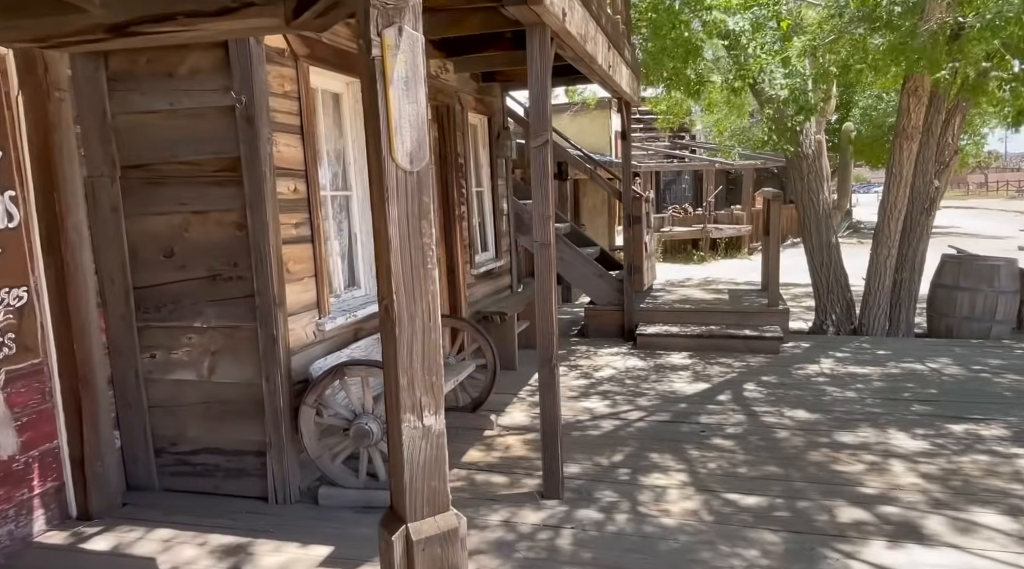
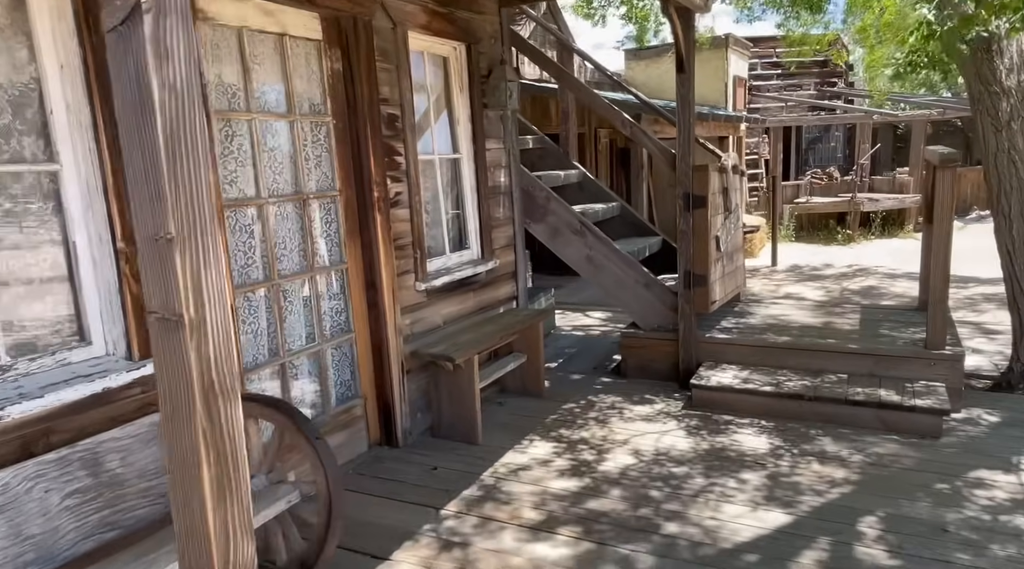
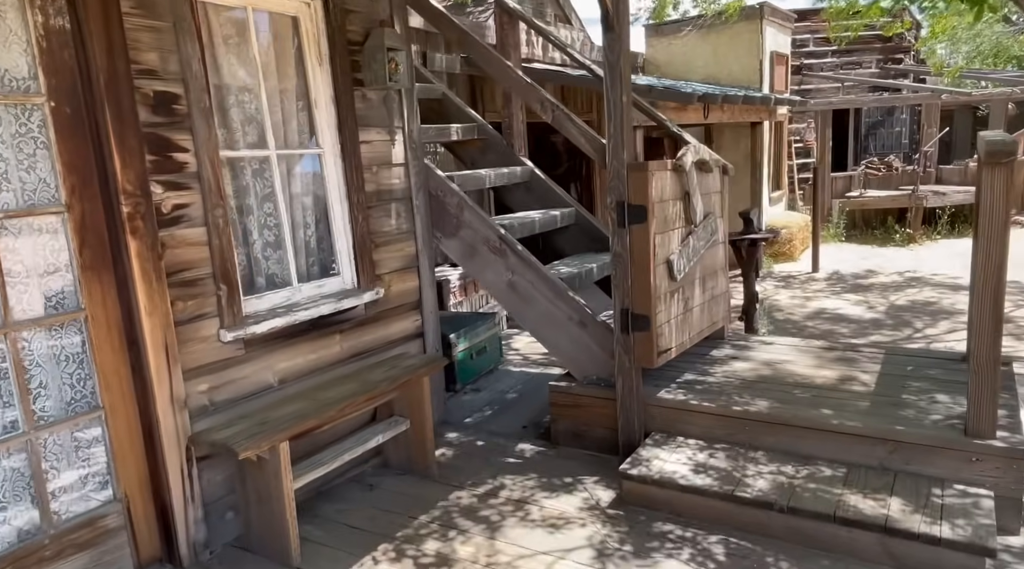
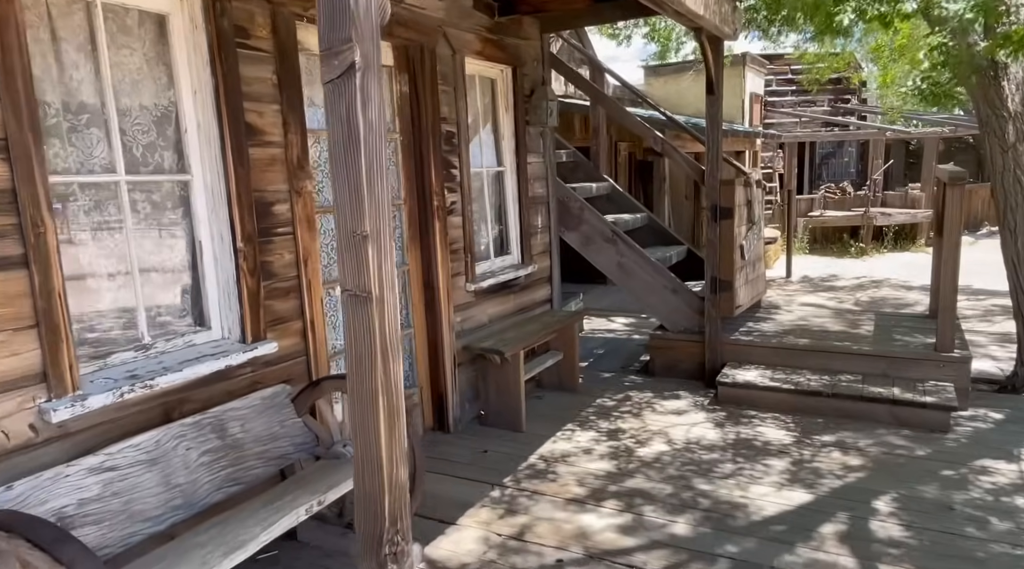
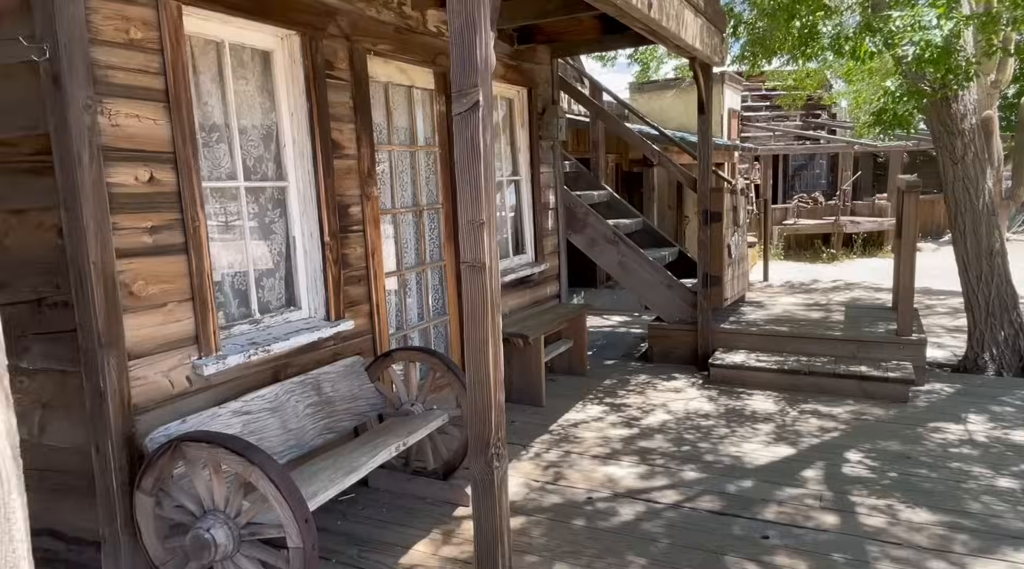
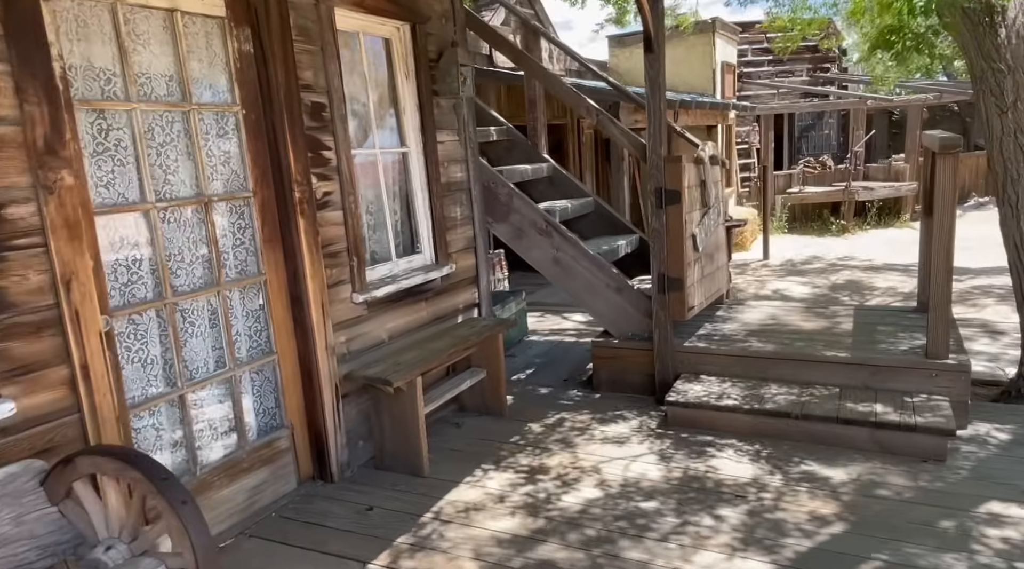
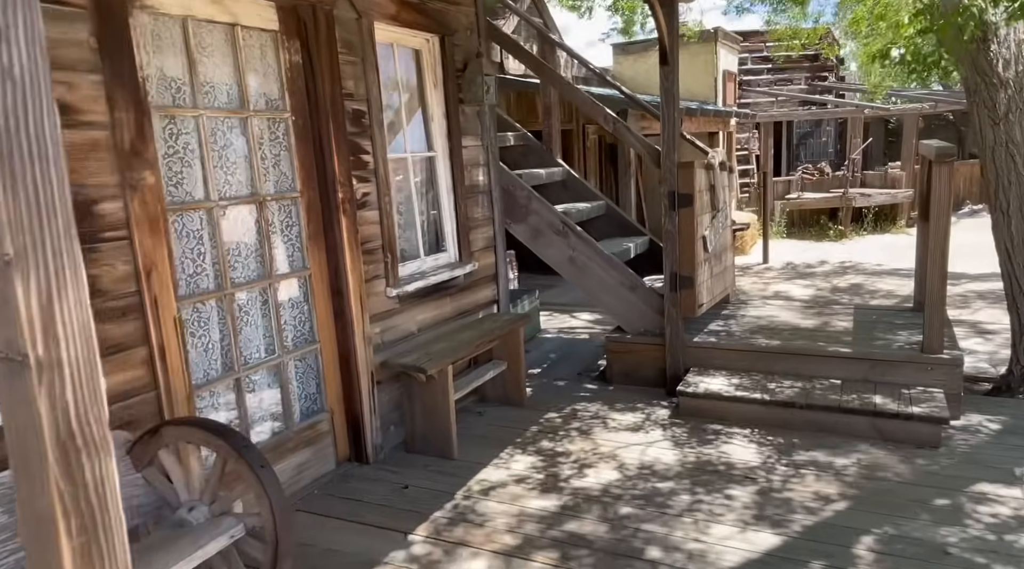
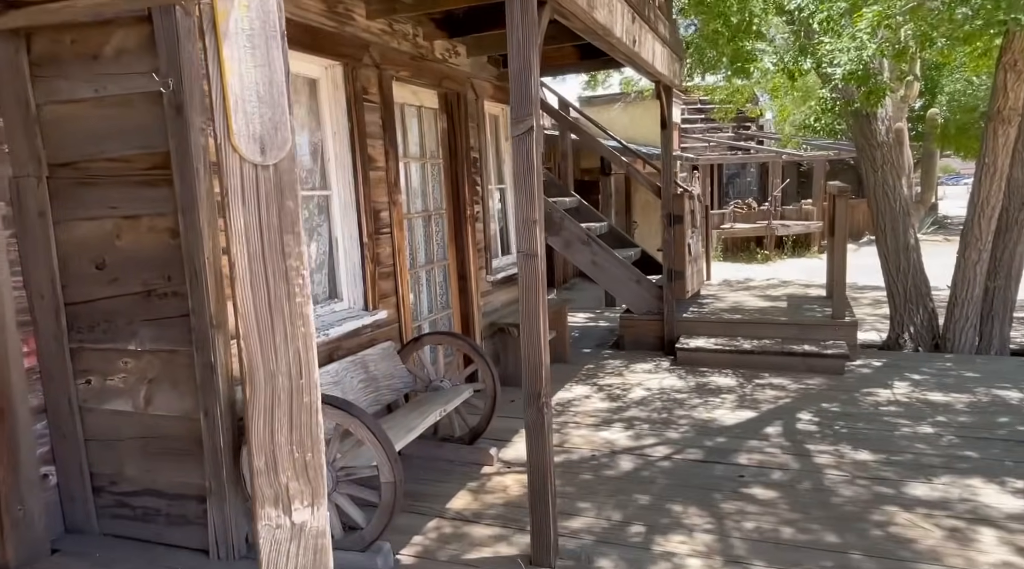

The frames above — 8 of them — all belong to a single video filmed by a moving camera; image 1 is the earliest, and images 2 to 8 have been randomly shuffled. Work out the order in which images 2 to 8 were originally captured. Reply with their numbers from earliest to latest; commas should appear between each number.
8, 5, 4, 2, 7, 6, 3
